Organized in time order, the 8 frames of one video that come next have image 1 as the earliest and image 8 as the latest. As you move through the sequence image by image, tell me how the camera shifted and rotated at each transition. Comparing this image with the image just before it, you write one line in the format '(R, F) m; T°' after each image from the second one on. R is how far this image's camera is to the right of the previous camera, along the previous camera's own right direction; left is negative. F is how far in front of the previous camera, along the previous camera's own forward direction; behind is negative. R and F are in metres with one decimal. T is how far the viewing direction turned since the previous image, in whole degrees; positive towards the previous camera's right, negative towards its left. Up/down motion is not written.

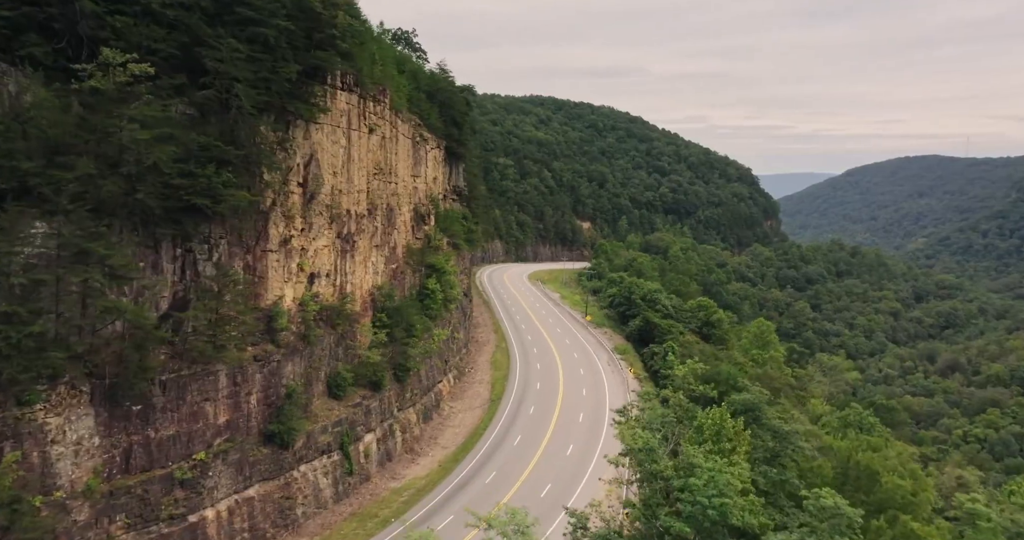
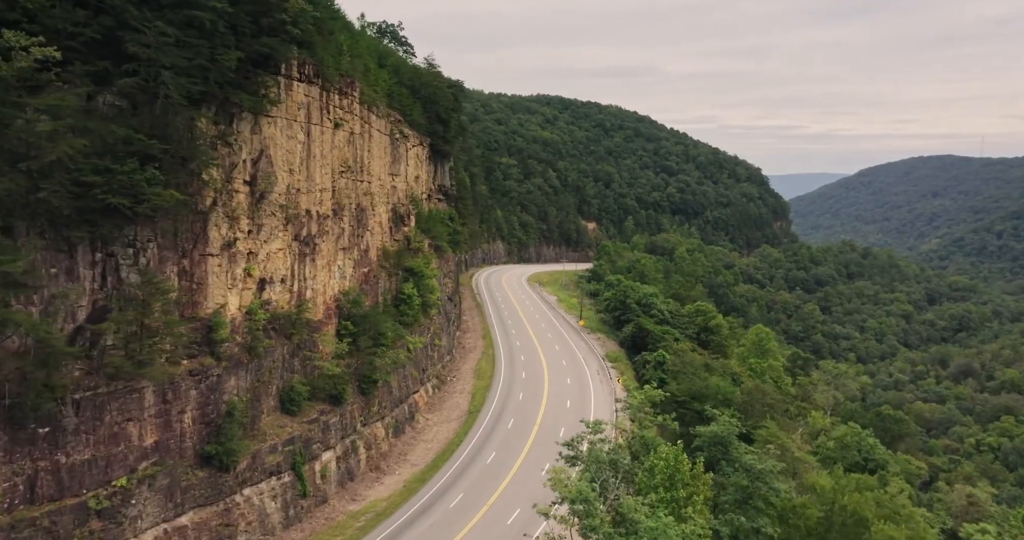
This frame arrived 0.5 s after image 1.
(+1.7, +2.7) m; -1°
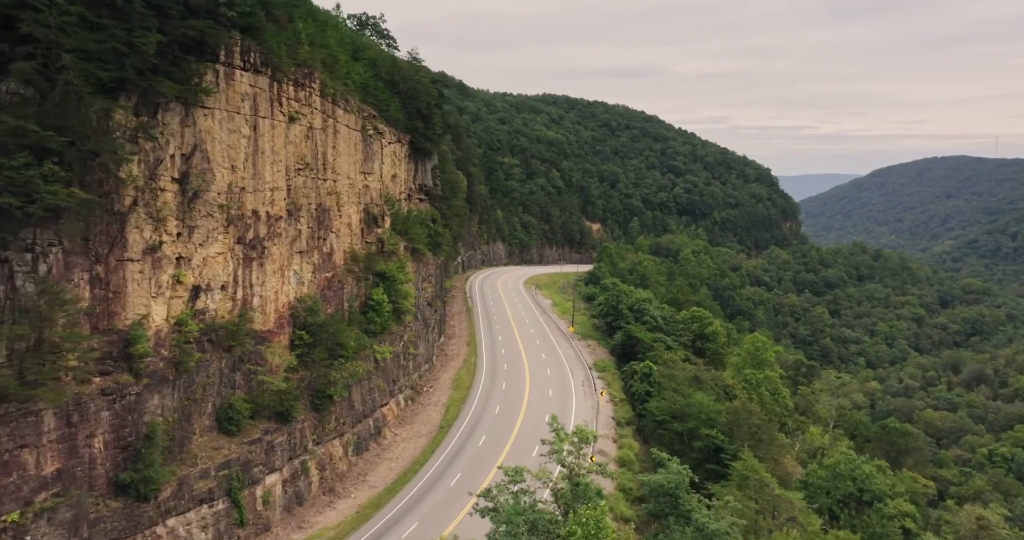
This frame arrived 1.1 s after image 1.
(+1.8, +2.9) m; -1°
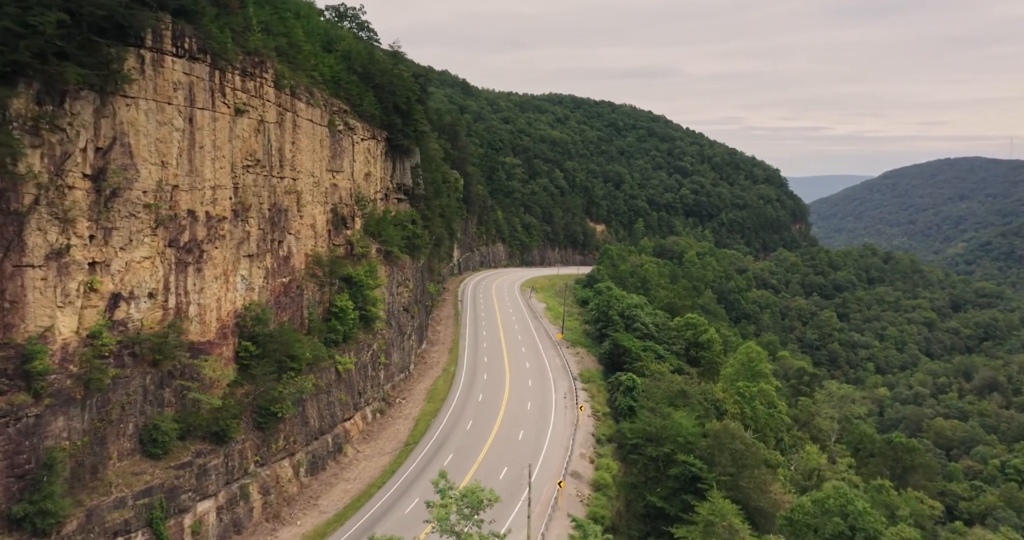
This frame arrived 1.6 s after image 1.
(+1.8, +2.9) m; -1°
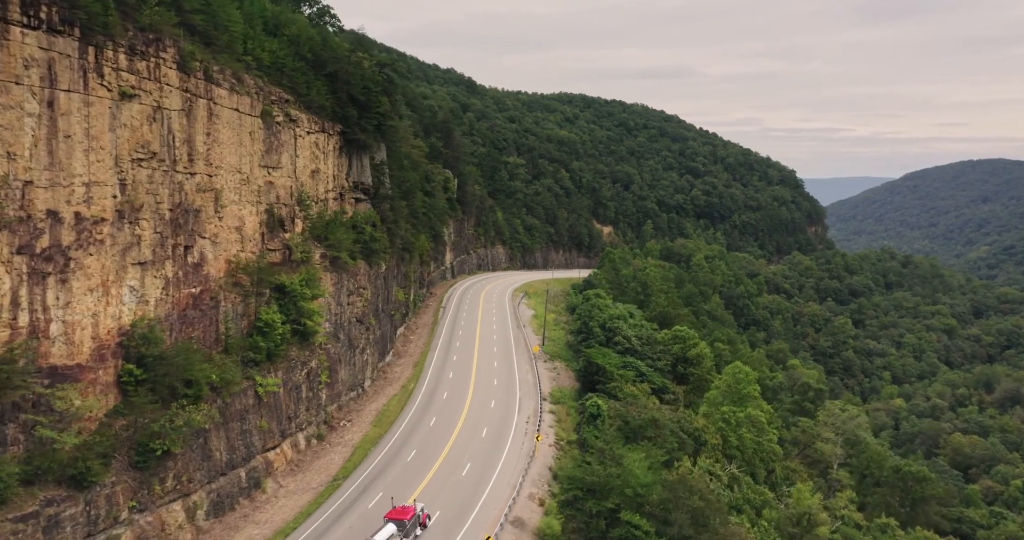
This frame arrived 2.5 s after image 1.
(+3.0, +4.9) m; -1°
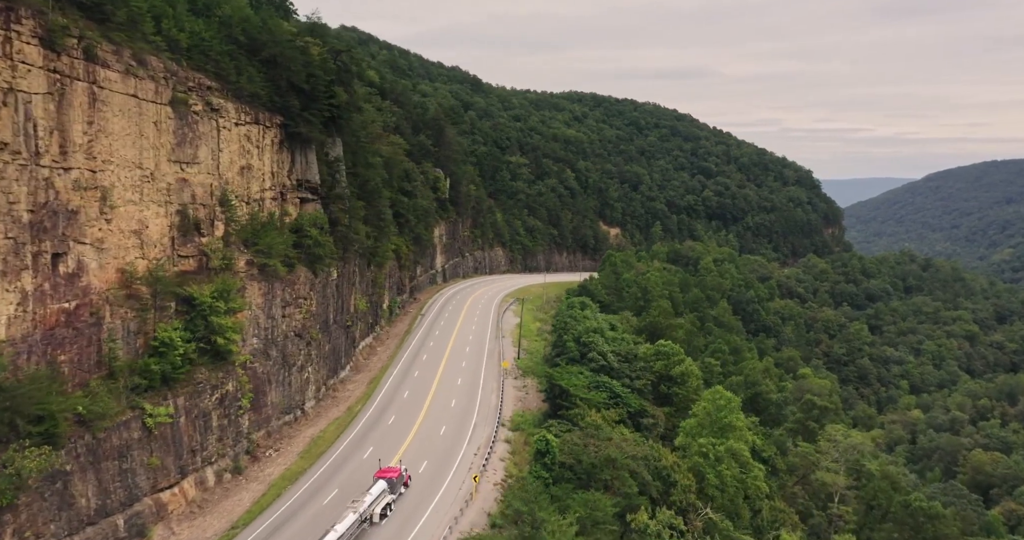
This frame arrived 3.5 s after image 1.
(+3.1, +5.0) m; -1°
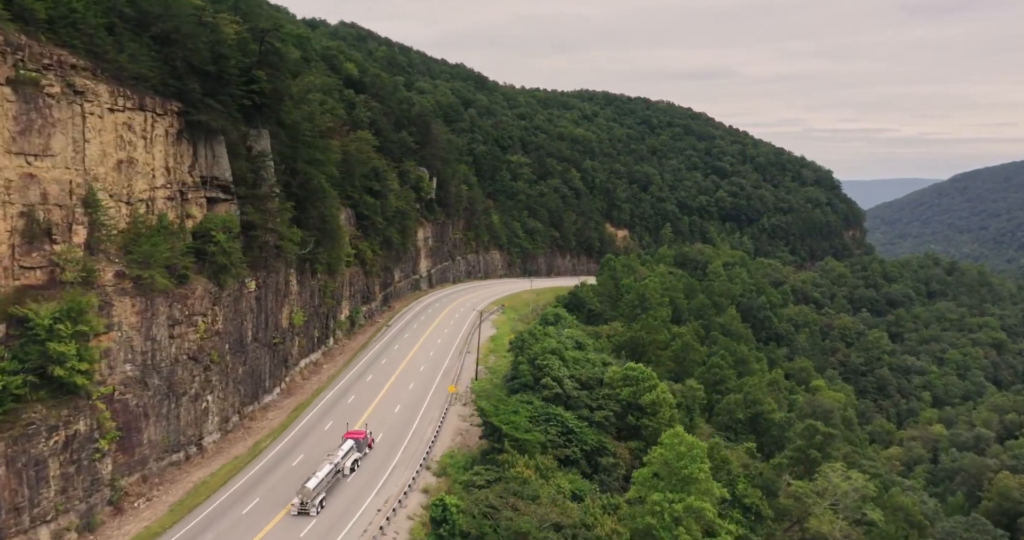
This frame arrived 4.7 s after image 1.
(+3.8, +6.3) m; -2°
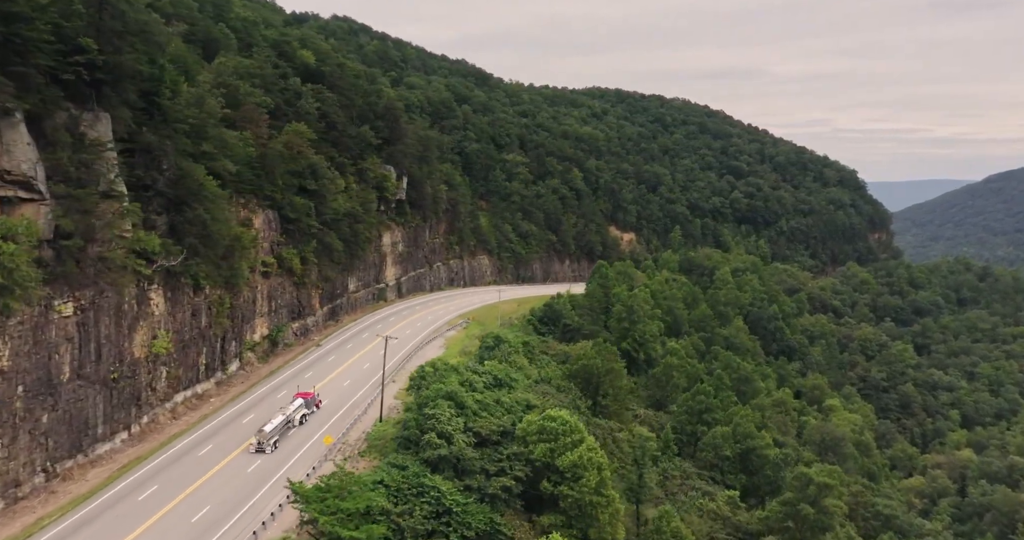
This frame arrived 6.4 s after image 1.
(+5.5, +9.1) m; -2°
